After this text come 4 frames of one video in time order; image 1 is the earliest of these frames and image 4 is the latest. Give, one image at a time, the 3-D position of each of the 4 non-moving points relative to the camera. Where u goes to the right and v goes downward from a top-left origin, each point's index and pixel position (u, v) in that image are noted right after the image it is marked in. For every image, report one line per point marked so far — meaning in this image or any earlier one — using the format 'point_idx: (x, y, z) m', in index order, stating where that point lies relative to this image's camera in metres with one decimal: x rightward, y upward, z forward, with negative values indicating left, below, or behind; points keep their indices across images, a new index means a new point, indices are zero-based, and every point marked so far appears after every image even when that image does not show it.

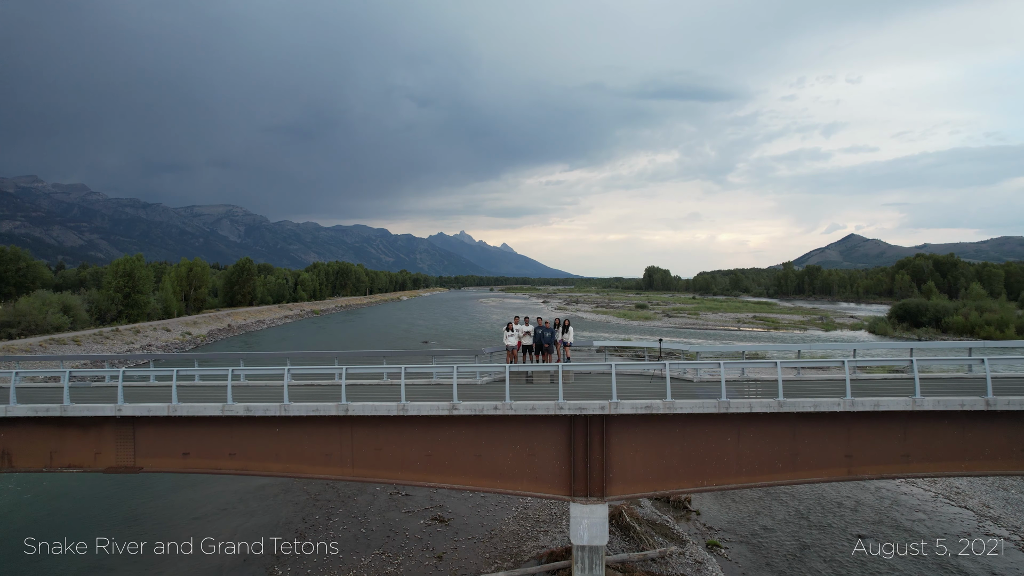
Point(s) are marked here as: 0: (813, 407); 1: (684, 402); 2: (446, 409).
0: (+4.7, -1.9, +7.2) m
1: (+2.8, -1.9, +7.4) m
2: (-1.1, -2.0, +7.6) m
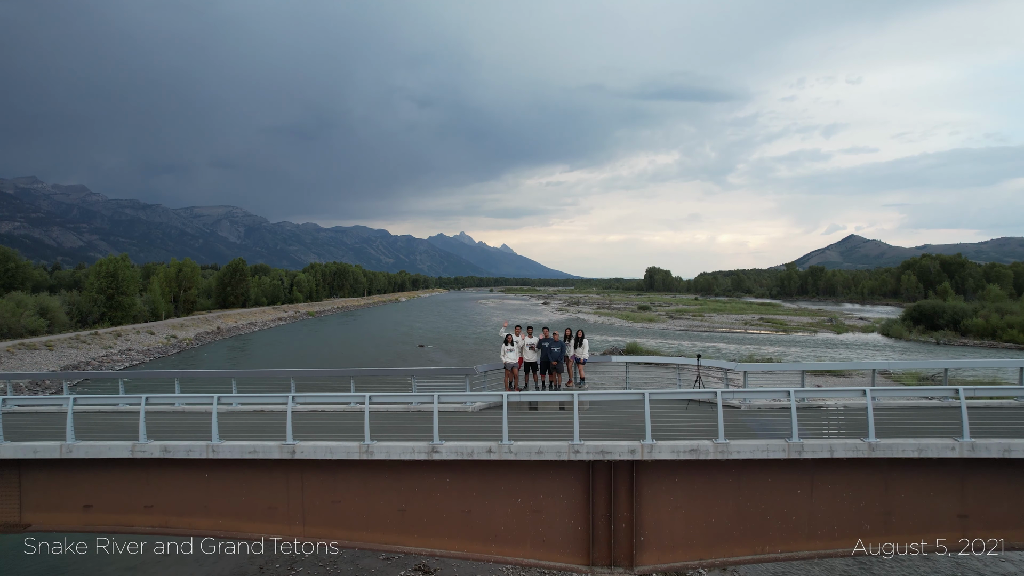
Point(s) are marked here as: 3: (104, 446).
0: (+4.7, -1.9, +5.3) m
1: (+2.8, -1.9, +5.5) m
2: (-1.1, -2.0, +5.7) m
3: (-5.4, -2.1, +6.0) m
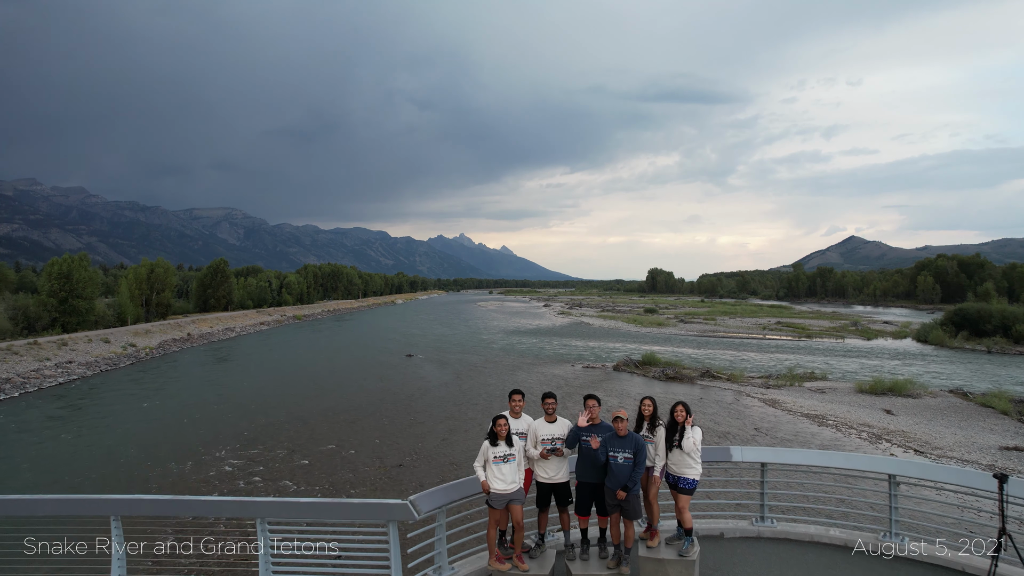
0: (+4.7, -1.9, +0.8) m
1: (+2.8, -1.9, +1.0) m
2: (-1.1, -2.1, +1.2) m
3: (-5.4, -2.1, +1.5) m
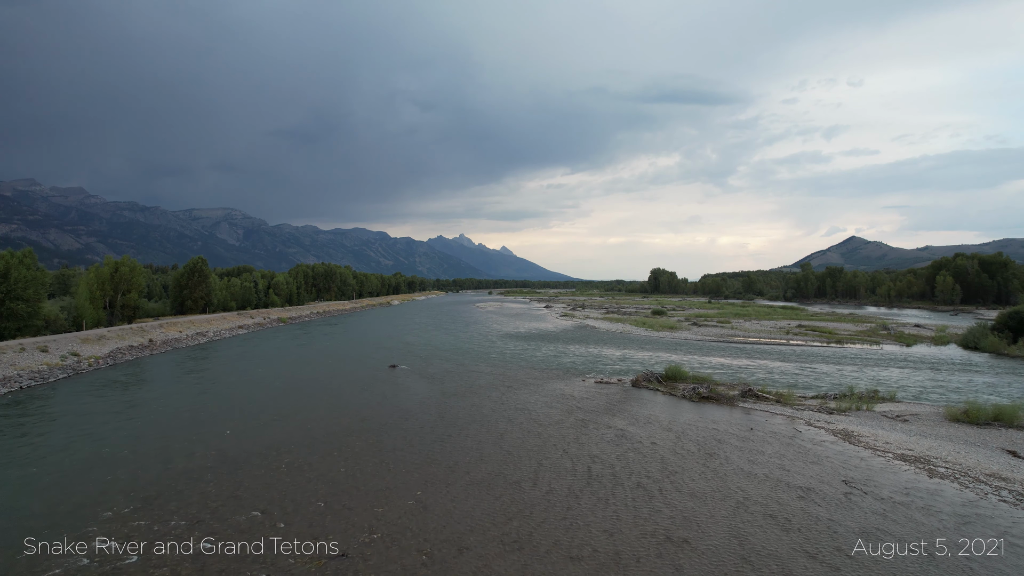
0: (+4.7, -1.9, -4.1) m
1: (+2.7, -1.9, -3.8) m
2: (-1.2, -2.1, -3.7) m
3: (-5.4, -2.1, -3.3) m
